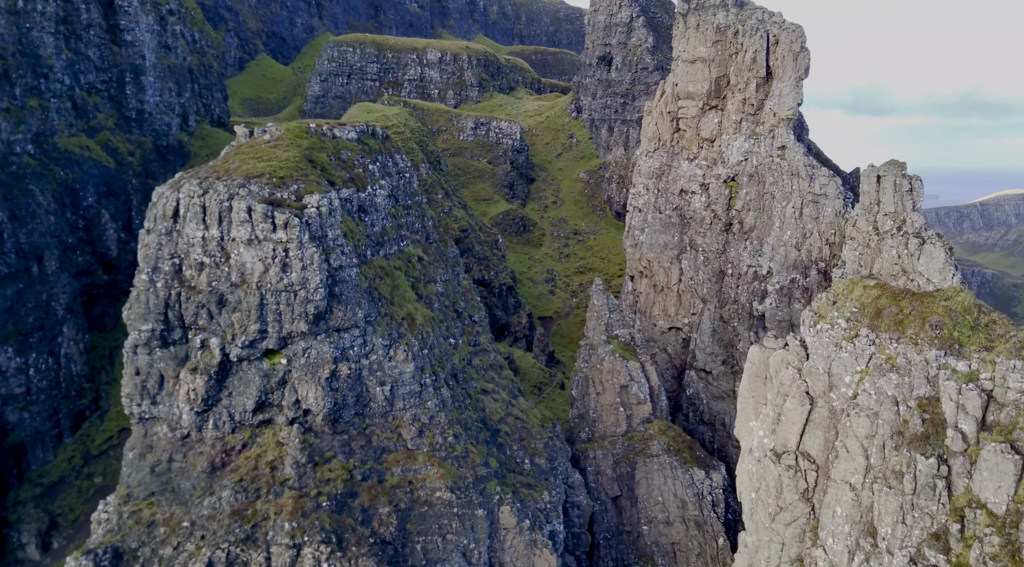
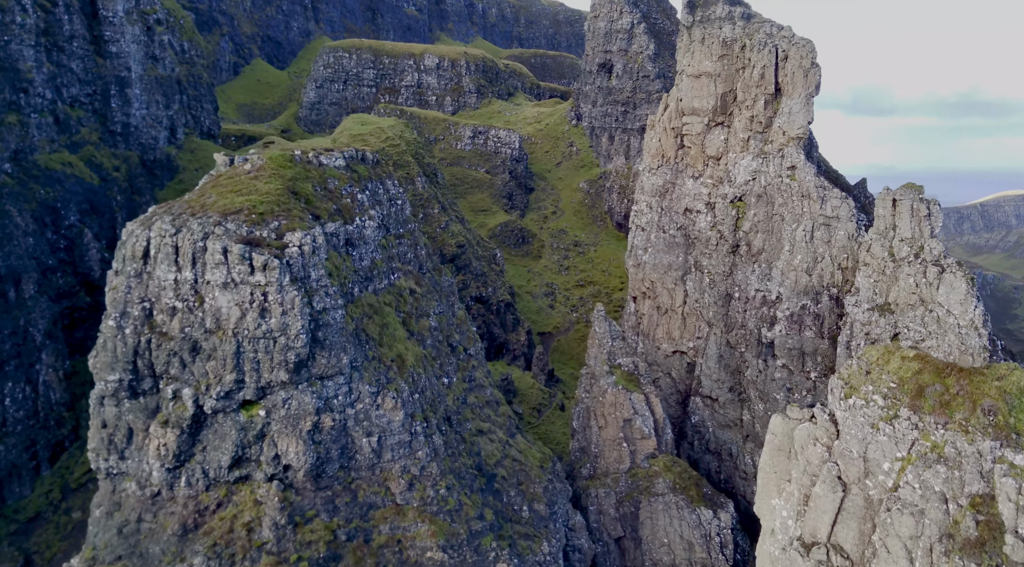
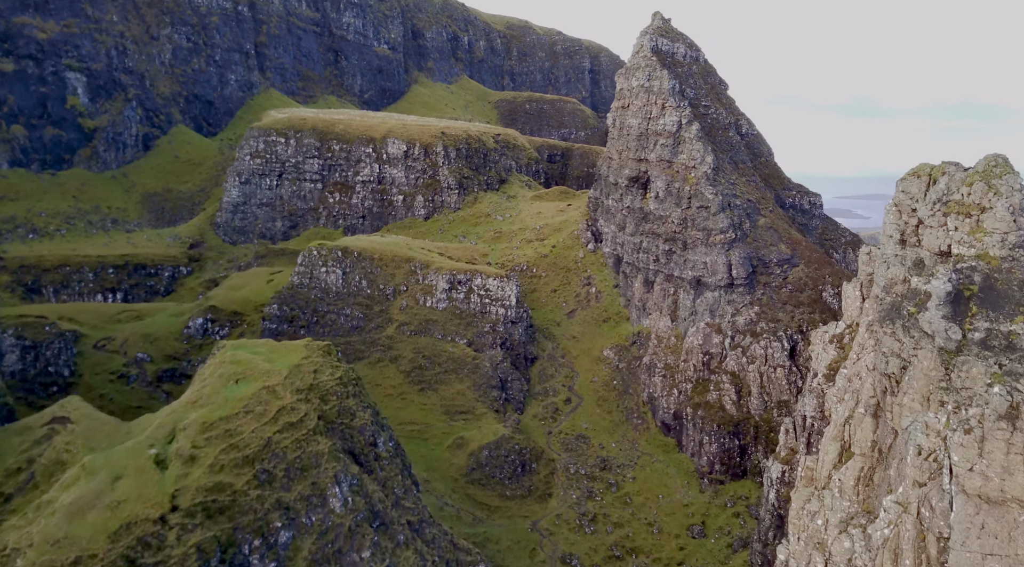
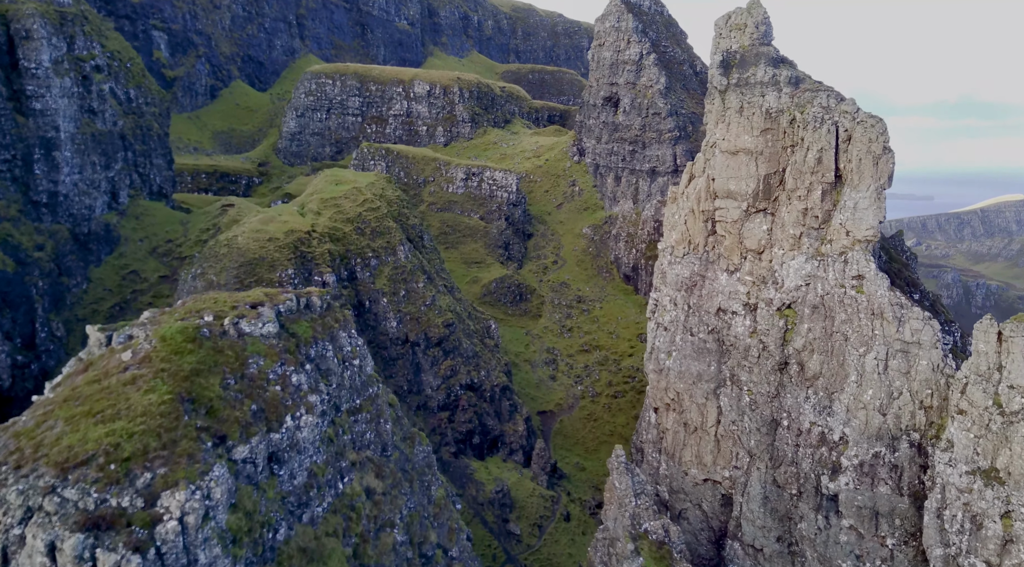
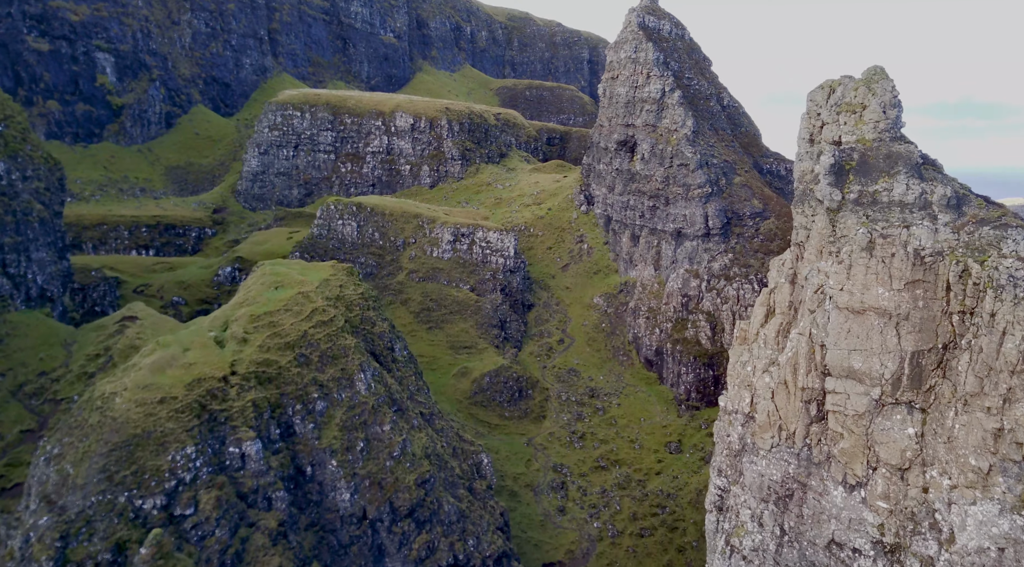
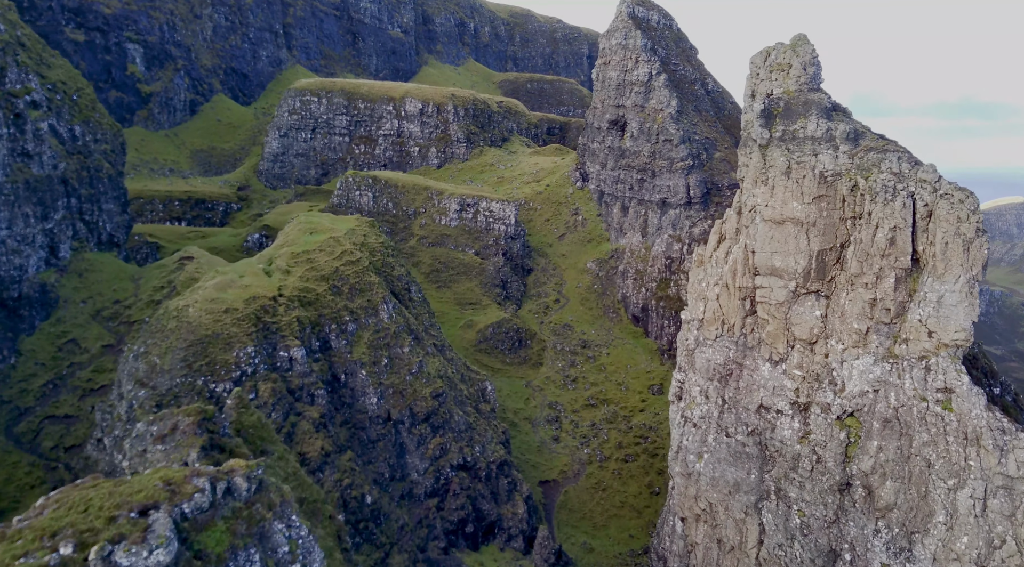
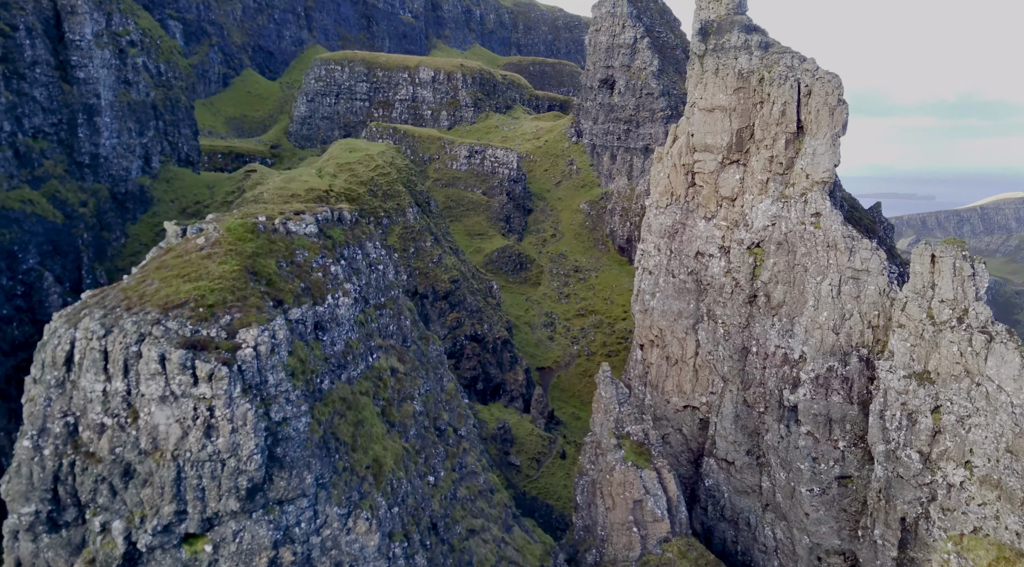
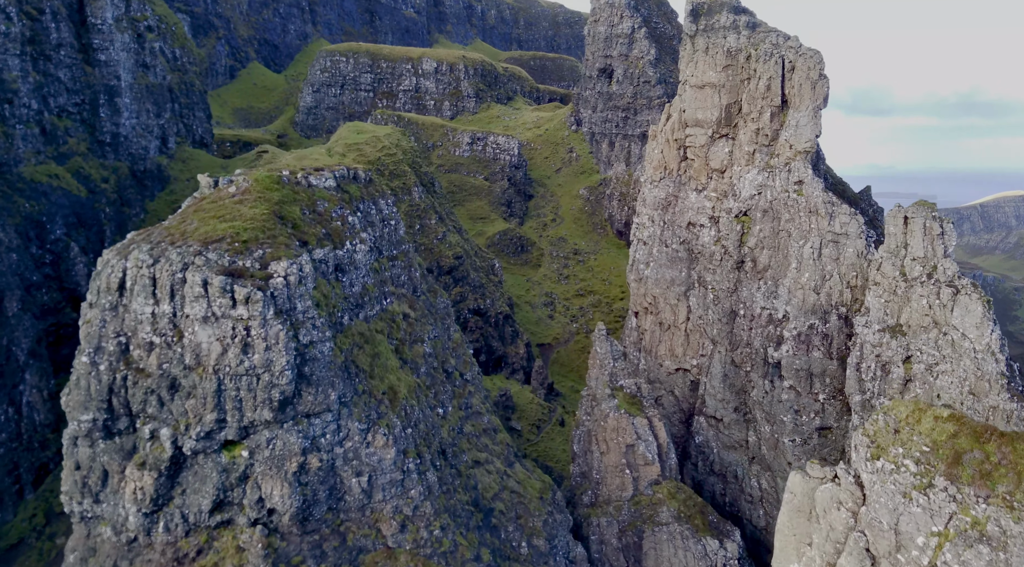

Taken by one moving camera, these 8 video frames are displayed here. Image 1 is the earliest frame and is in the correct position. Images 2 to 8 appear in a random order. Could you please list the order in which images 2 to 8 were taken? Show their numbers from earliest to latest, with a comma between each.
2, 8, 7, 4, 6, 5, 3
